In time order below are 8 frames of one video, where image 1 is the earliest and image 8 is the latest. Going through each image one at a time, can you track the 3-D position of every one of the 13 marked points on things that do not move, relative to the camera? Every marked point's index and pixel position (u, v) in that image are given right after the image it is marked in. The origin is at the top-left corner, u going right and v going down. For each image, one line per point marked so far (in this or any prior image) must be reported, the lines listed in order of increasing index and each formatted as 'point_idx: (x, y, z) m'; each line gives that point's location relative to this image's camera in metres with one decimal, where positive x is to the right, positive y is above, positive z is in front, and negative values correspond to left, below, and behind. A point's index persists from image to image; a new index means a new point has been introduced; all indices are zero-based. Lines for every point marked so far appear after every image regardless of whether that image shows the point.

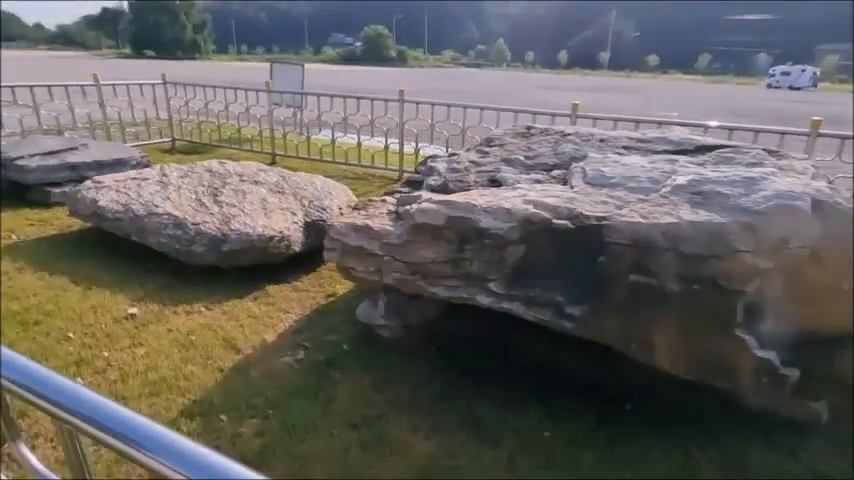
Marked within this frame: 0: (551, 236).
0: (+0.5, 0.0, +1.7) m
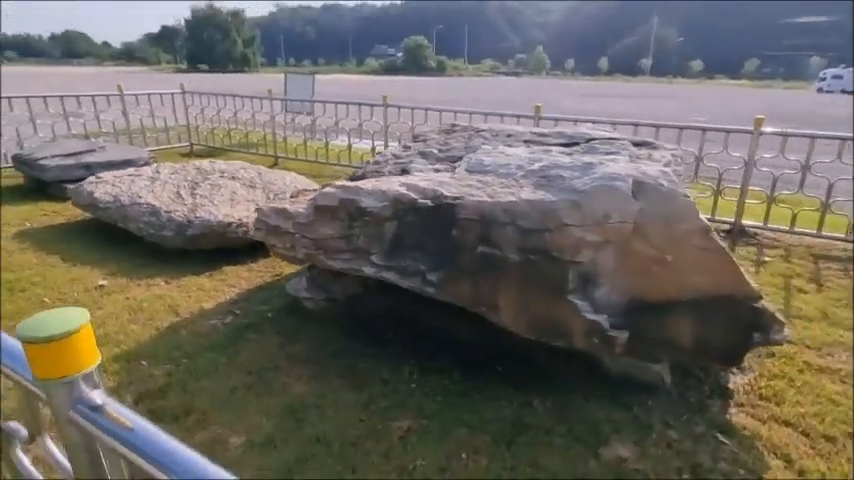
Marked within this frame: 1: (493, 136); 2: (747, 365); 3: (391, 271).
0: (0.0, +0.1, +2.0) m
1: (+0.4, +0.6, +2.7) m
2: (+1.5, -0.6, +2.2) m
3: (-0.2, -0.1, +2.1) m
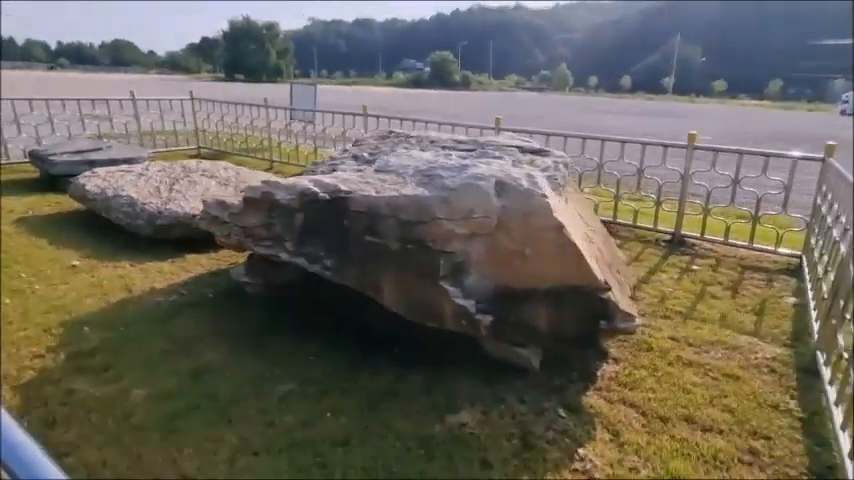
0: (-0.5, +0.2, +2.3) m
1: (0.0, +0.6, +3.0) m
2: (+1.0, -0.6, +2.4) m
3: (-0.6, -0.1, +2.4) m
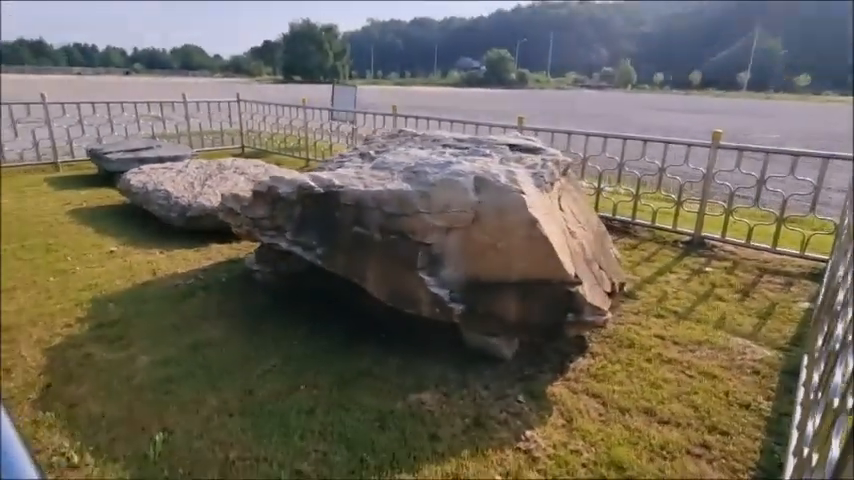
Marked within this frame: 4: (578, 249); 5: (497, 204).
0: (-0.6, +0.2, +2.5) m
1: (0.0, +0.6, +3.1) m
2: (+0.9, -0.6, +2.5) m
3: (-0.7, 0.0, +2.6) m
4: (+0.7, 0.0, +2.4) m
5: (+0.3, +0.2, +2.2) m
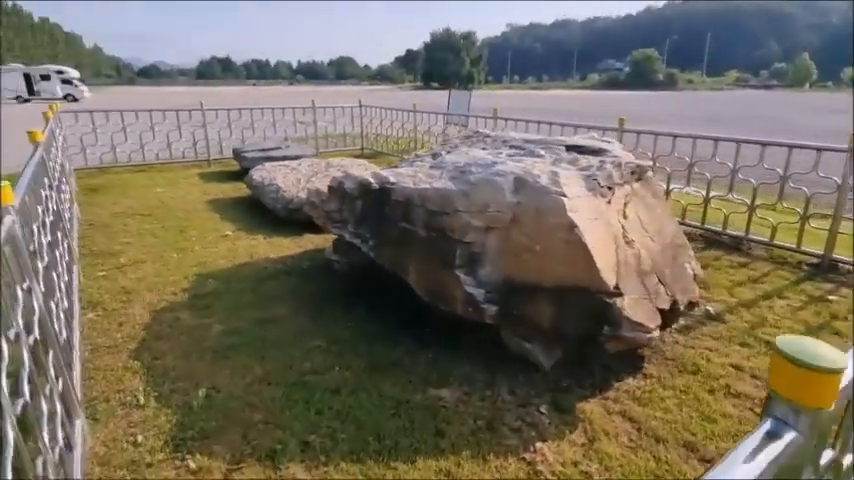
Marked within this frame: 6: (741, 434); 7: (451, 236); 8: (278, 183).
0: (-0.3, +0.2, +2.7) m
1: (+0.4, +0.6, +3.1) m
2: (+1.0, -0.6, +2.2) m
3: (-0.4, 0.0, +2.8) m
4: (+0.9, -0.1, +2.2) m
5: (+0.5, +0.1, +2.1) m
6: (+1.2, -0.8, +1.9) m
7: (+0.1, 0.0, +2.3) m
8: (-1.5, +0.6, +4.7) m
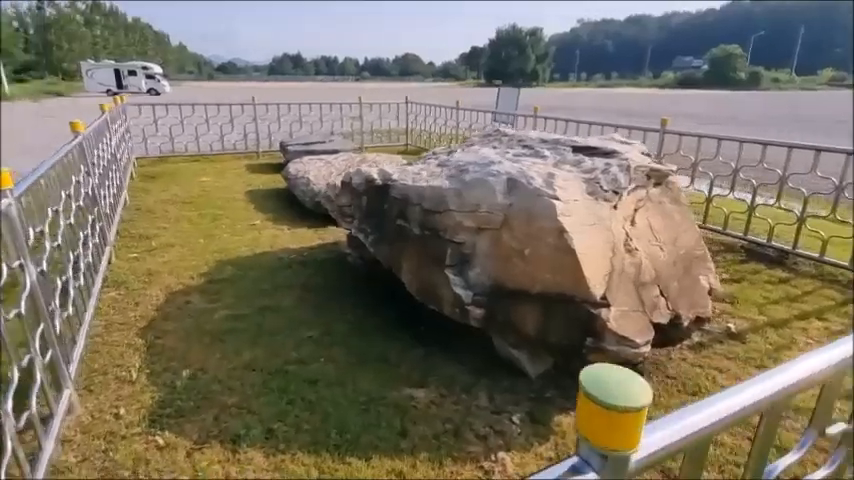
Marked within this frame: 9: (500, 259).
0: (-0.3, +0.3, +2.7) m
1: (+0.5, +0.6, +3.0) m
2: (+0.9, -0.7, +2.1) m
3: (-0.4, 0.0, +2.8) m
4: (+0.9, -0.1, +2.0) m
5: (+0.4, +0.1, +2.0) m
6: (+1.1, -0.8, +1.7) m
7: (+0.1, 0.0, +2.2) m
8: (-1.2, +0.6, +4.8) m
9: (+0.3, -0.1, +2.1) m
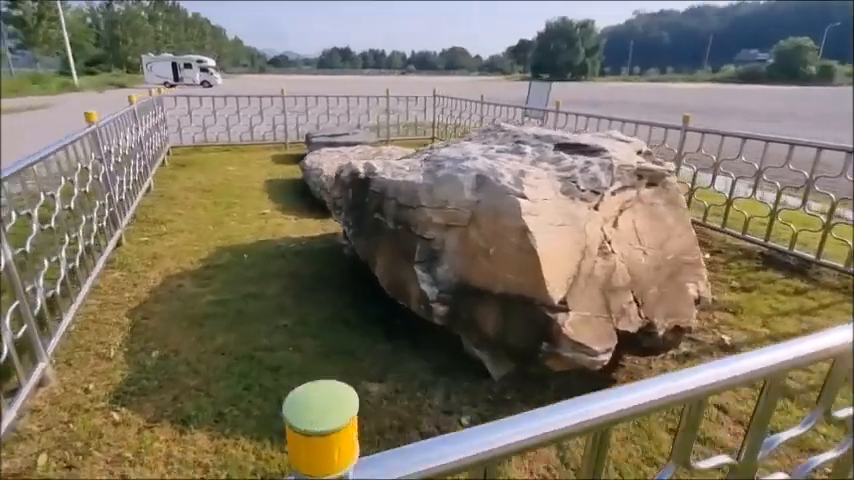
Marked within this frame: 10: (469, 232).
0: (-0.4, +0.3, +2.7) m
1: (+0.4, +0.6, +3.0) m
2: (+0.8, -0.7, +2.0) m
3: (-0.5, +0.1, +2.8) m
4: (+0.7, -0.1, +1.9) m
5: (+0.3, +0.1, +2.0) m
6: (+0.9, -0.8, +1.6) m
7: (-0.1, 0.0, +2.2) m
8: (-1.1, +0.7, +4.9) m
9: (+0.2, -0.1, +2.0) m
10: (+0.2, 0.0, +2.0) m
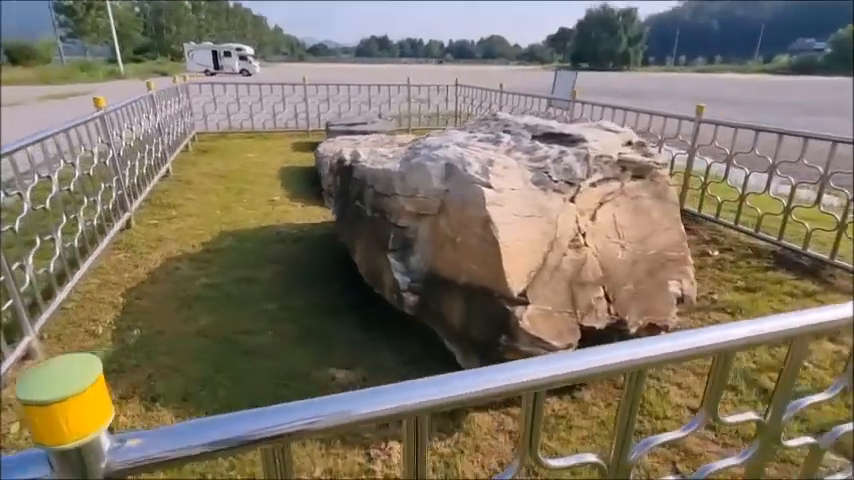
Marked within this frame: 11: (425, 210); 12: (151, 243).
0: (-0.5, +0.4, +2.7) m
1: (+0.4, +0.7, +2.9) m
2: (+0.6, -0.6, +2.0) m
3: (-0.6, +0.2, +2.8) m
4: (+0.6, -0.1, +1.9) m
5: (+0.1, +0.2, +1.9) m
6: (+0.7, -0.8, +1.5) m
7: (-0.2, +0.1, +2.2) m
8: (-1.0, +0.9, +4.9) m
9: (0.0, 0.0, +2.0) m
10: (0.0, +0.1, +2.0) m
11: (0.0, +0.1, +2.1) m
12: (-1.9, 0.0, +3.4) m
